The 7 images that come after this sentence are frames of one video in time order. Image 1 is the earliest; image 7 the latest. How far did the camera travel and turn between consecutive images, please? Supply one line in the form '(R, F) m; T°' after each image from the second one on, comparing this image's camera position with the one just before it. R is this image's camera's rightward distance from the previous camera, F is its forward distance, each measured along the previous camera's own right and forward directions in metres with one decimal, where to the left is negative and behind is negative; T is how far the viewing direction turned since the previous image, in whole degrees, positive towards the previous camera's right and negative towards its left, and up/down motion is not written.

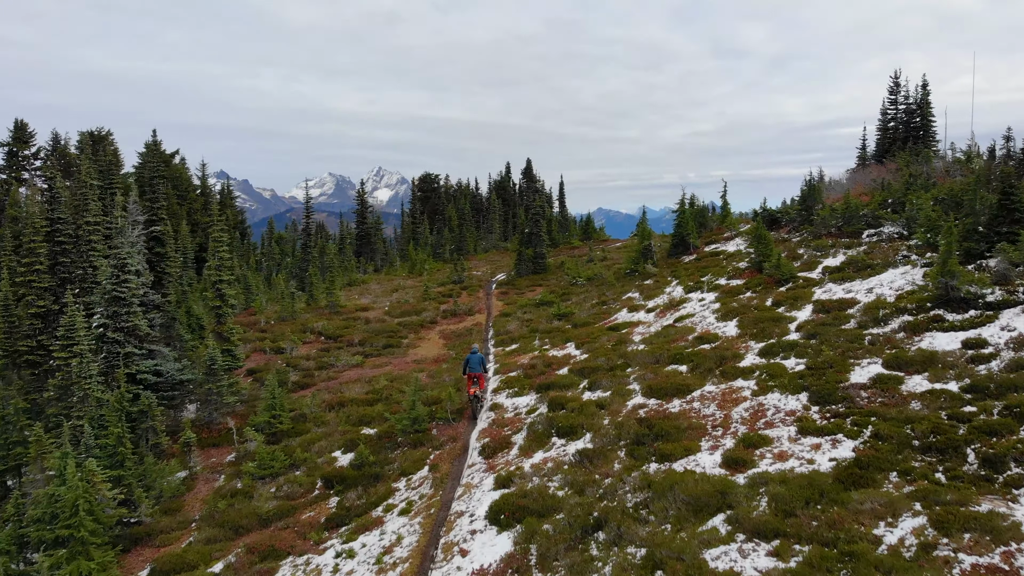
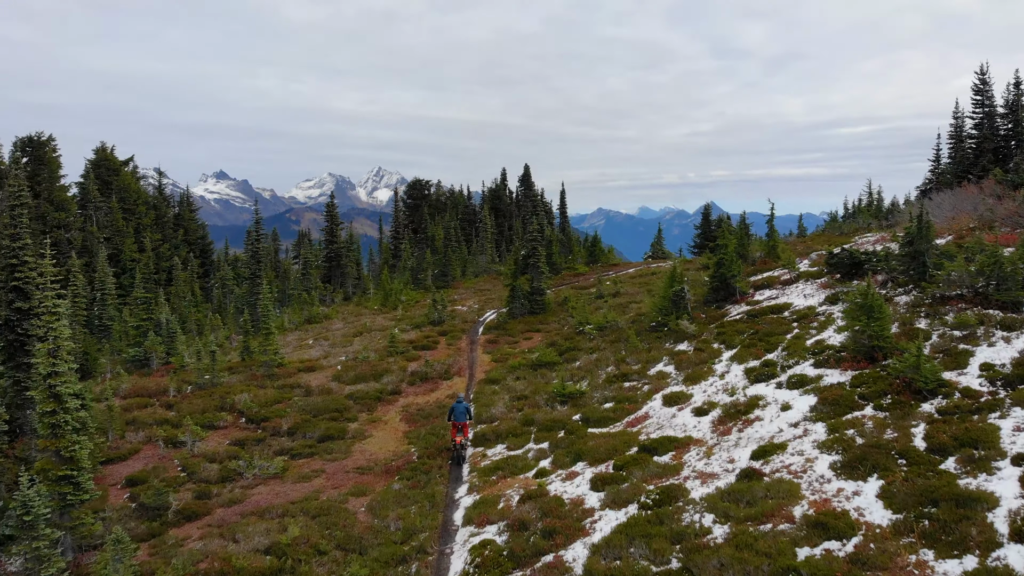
(+0.4, +8.3) m; 0°
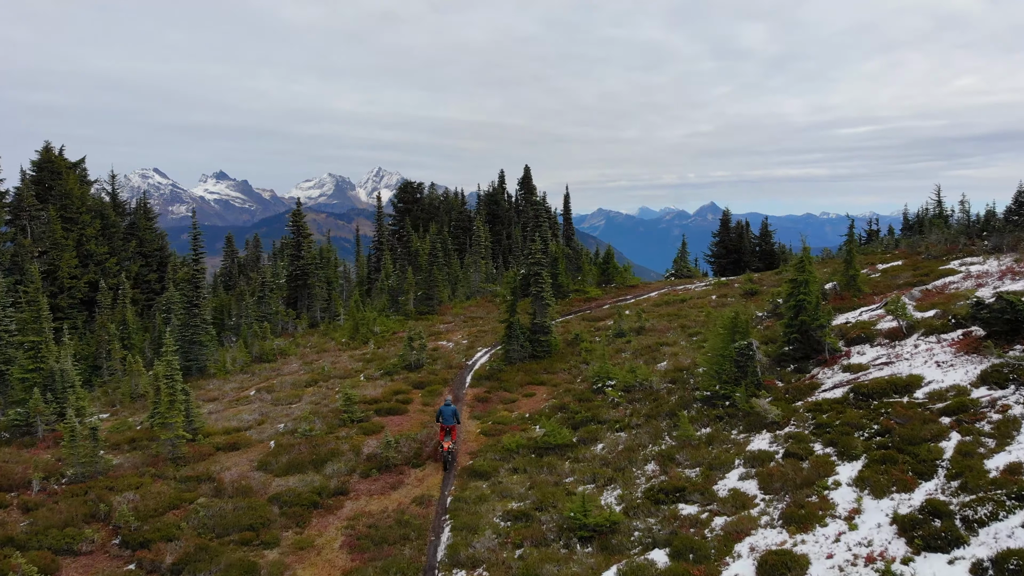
(+0.1, +7.4) m; 0°
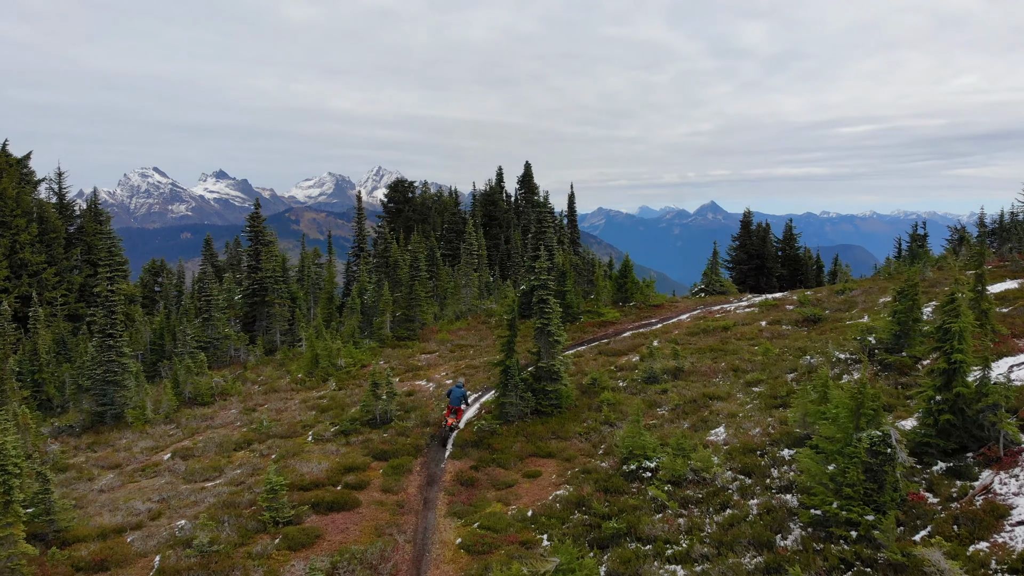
(+0.1, +6.6) m; 0°
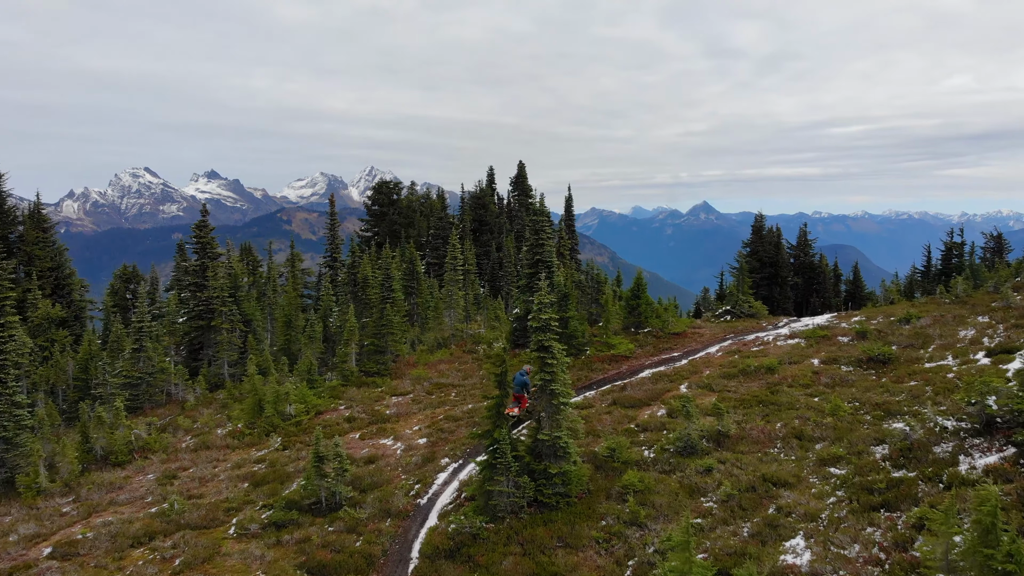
(+0.1, +5.2) m; 0°
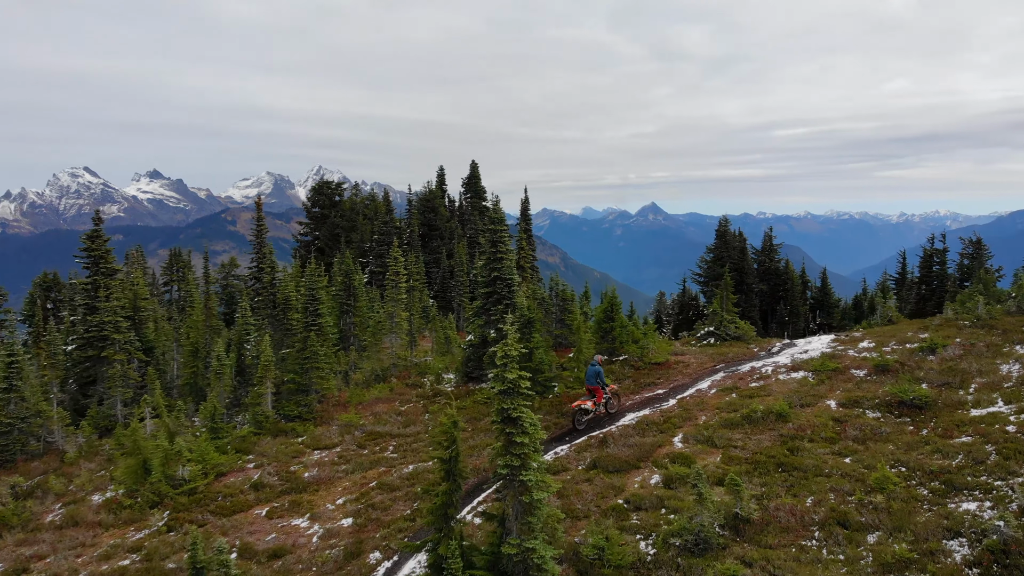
(0.0, +4.1) m; +3°
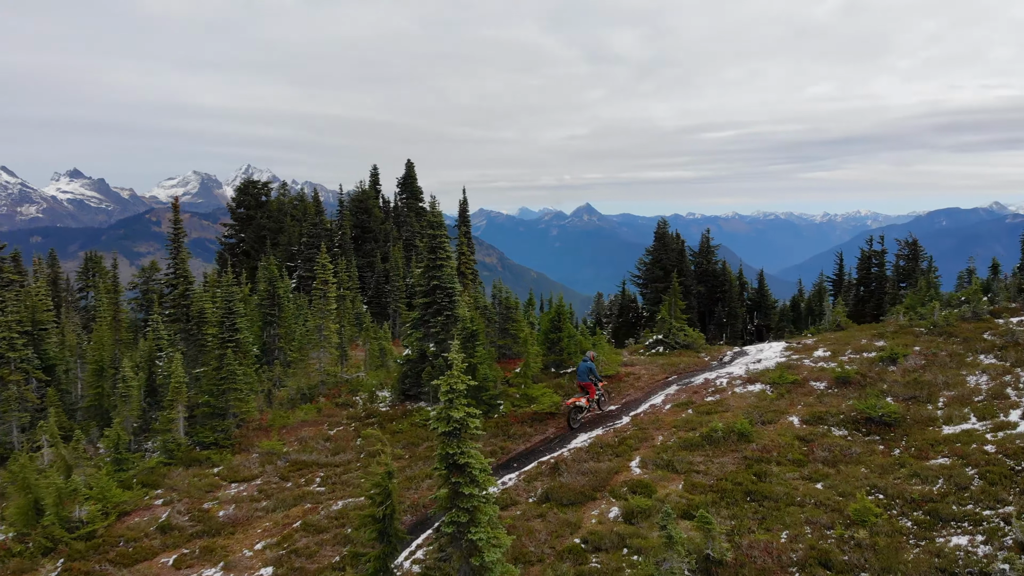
(-0.1, +1.5) m; +4°
